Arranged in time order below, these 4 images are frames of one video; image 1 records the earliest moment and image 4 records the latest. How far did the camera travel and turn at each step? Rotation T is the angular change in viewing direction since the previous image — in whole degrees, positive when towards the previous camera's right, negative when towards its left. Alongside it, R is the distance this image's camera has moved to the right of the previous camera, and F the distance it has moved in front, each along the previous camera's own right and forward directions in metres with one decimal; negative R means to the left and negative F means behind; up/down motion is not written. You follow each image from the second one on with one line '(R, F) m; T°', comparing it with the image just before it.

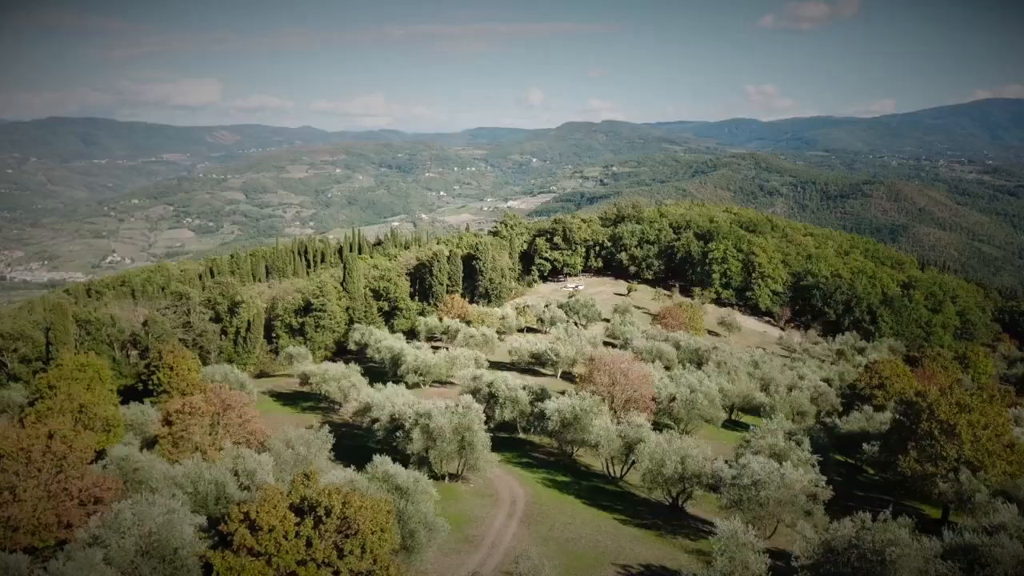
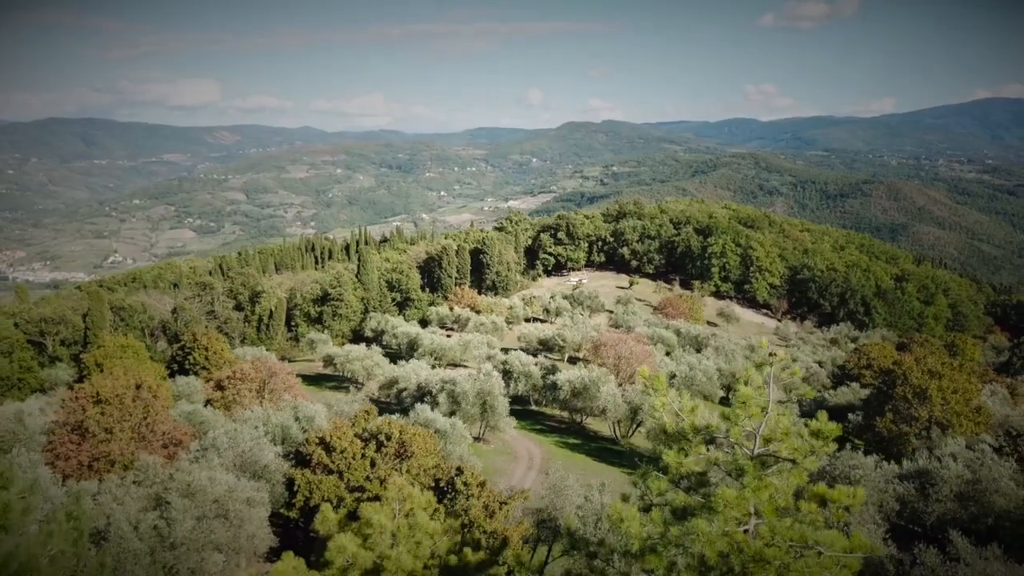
(-1.1, -3.5) m; 0°
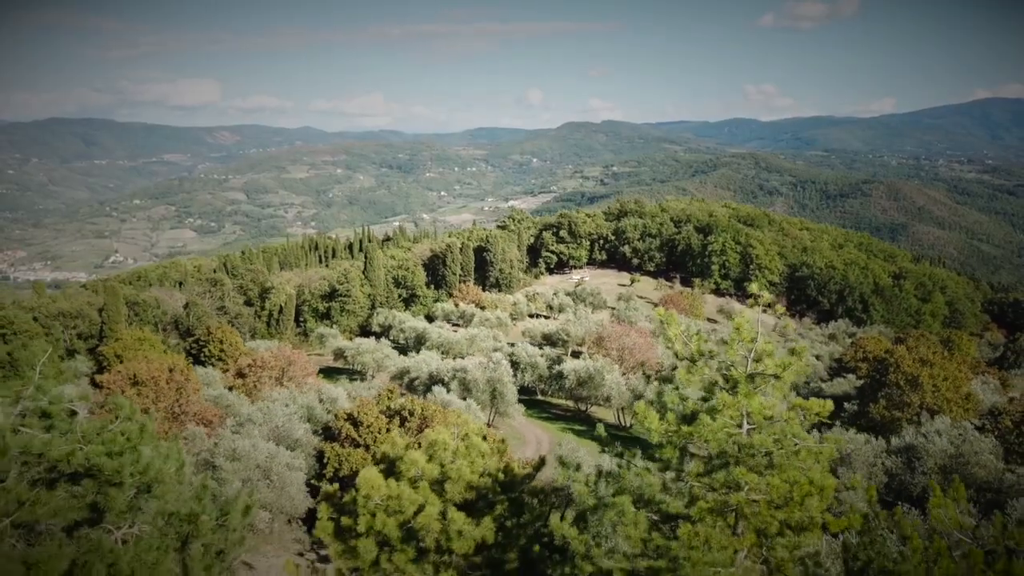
(-0.6, -1.5) m; 0°
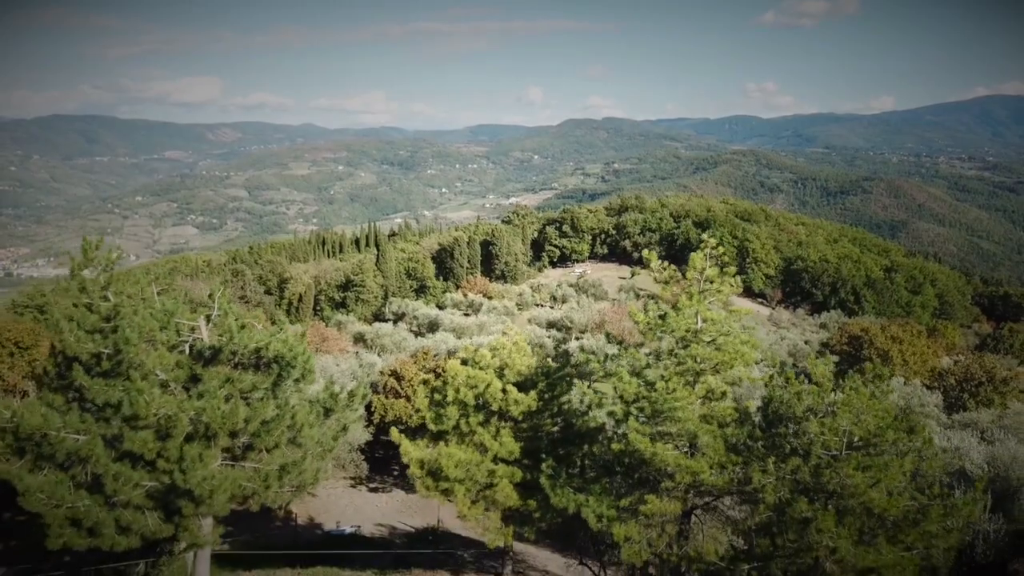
(-0.8, -4.1) m; 0°
